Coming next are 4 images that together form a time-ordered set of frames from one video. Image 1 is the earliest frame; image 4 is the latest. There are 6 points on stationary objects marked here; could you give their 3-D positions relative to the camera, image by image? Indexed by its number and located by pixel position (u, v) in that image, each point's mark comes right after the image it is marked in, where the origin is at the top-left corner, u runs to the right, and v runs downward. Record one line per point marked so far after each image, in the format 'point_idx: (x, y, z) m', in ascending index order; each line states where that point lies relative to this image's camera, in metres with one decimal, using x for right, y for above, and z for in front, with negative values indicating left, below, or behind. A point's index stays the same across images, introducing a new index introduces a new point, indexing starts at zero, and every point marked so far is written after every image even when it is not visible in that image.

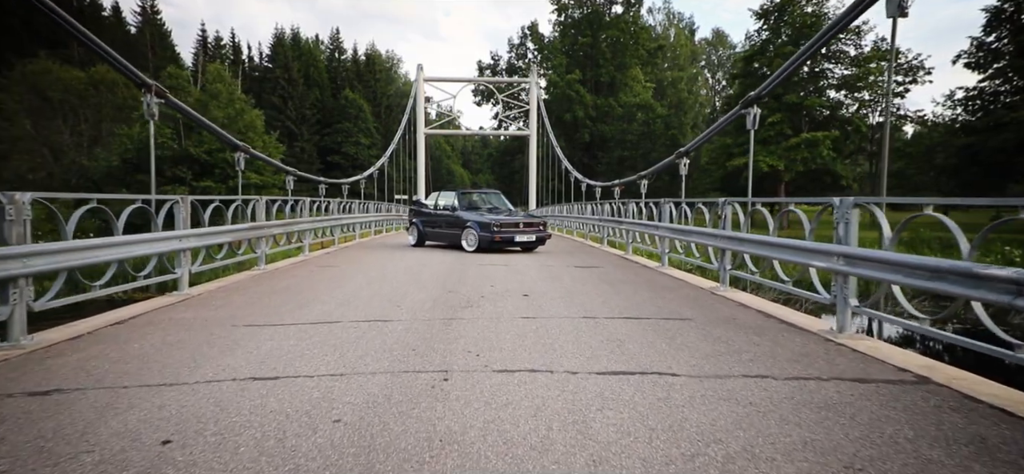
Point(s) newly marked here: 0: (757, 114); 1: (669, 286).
0: (+3.3, +1.6, +7.2) m
1: (+2.3, -0.7, +7.7) m
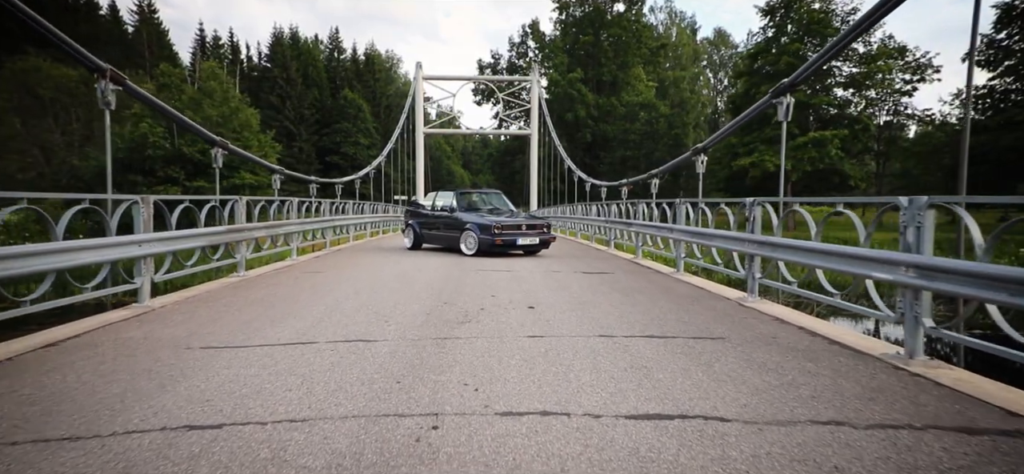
0: (+3.3, +1.6, +6.5) m
1: (+2.3, -0.8, +7.0) m
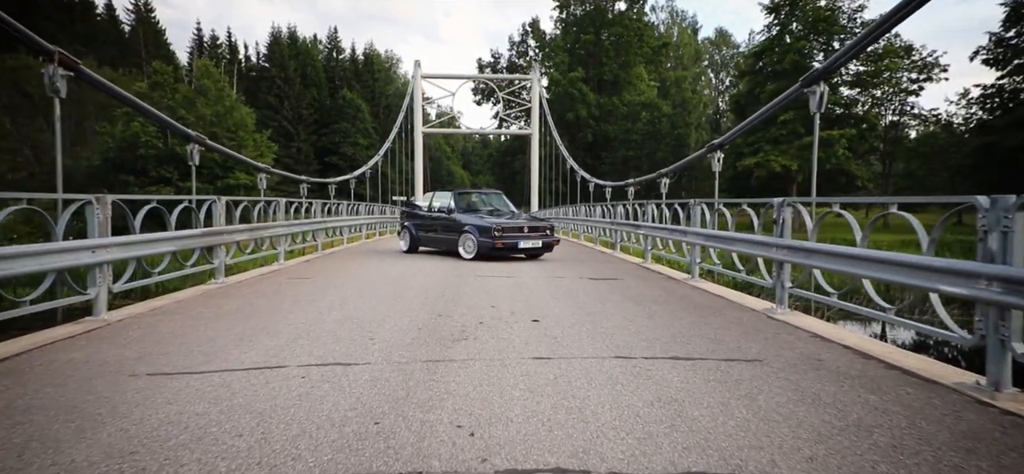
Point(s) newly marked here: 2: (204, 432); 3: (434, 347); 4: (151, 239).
0: (+3.4, +1.5, +5.8) m
1: (+2.3, -0.8, +6.3) m
2: (-1.6, -1.0, +2.8) m
3: (-0.7, -0.9, +4.6) m
4: (-4.2, 0.0, +6.3) m
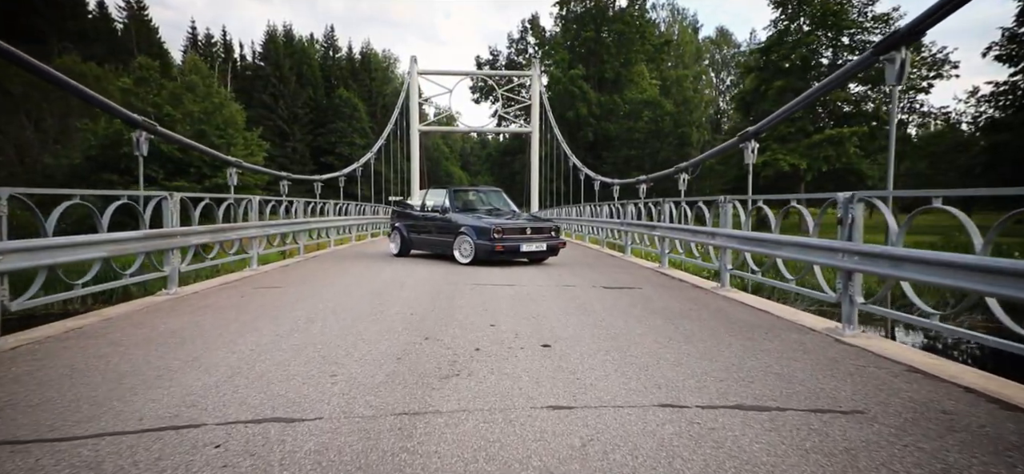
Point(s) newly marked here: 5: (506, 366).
0: (+3.4, +1.5, +4.6) m
1: (+2.4, -0.9, +5.1) m
2: (-1.5, -1.0, +1.7) m
3: (-0.6, -1.0, +3.4) m
4: (-4.2, -0.1, +5.1) m
5: (-0.1, -0.9, +3.9) m
